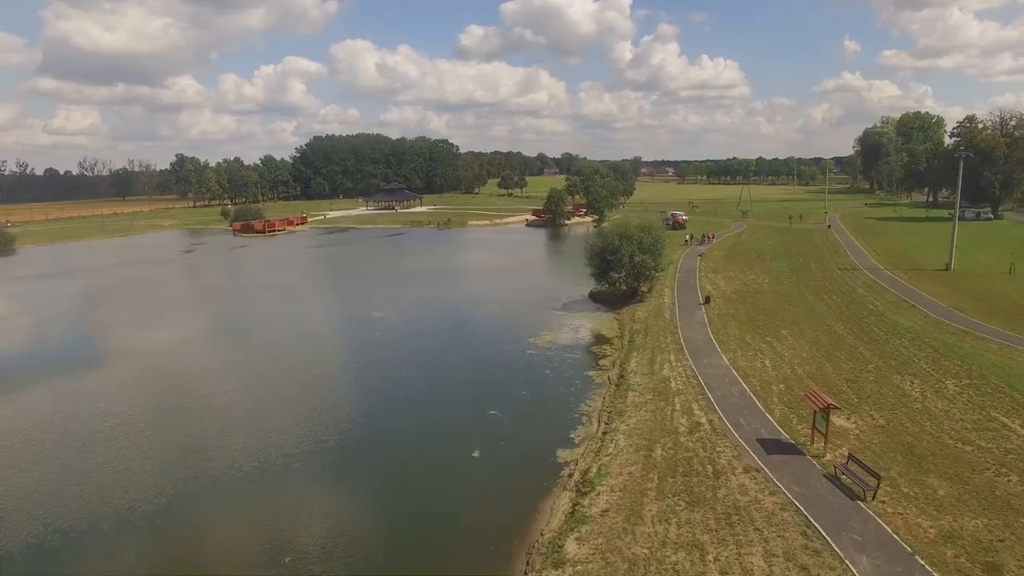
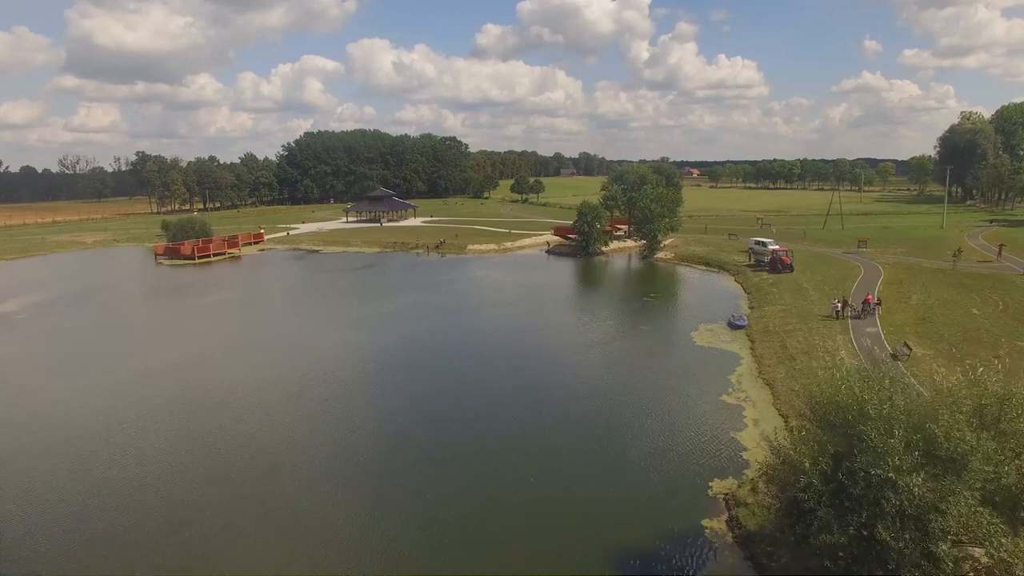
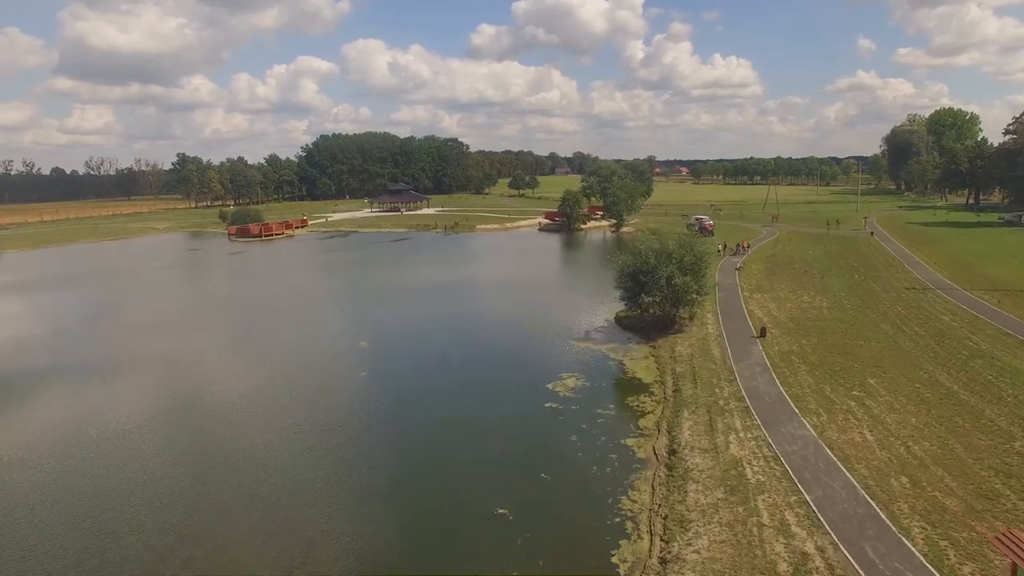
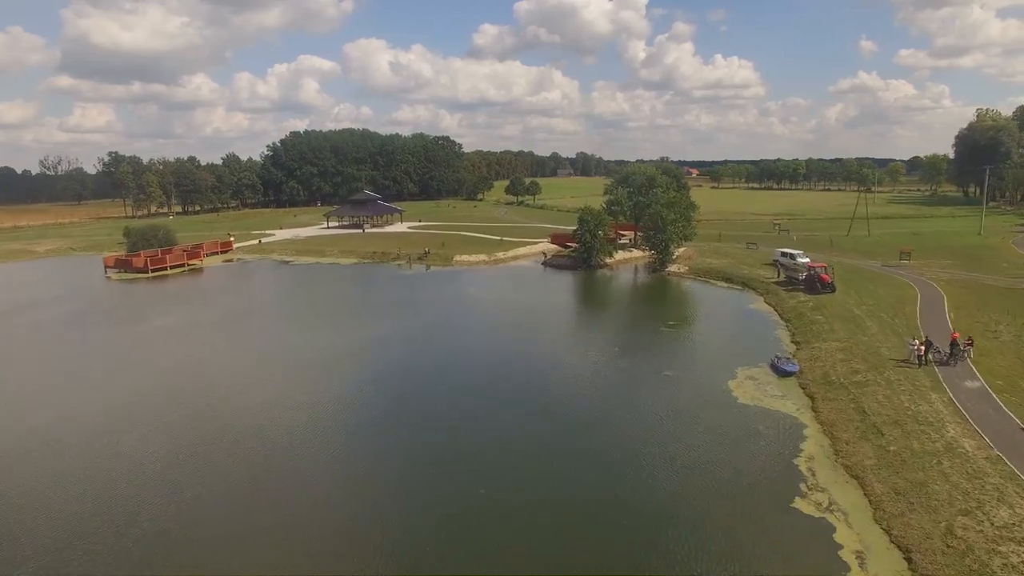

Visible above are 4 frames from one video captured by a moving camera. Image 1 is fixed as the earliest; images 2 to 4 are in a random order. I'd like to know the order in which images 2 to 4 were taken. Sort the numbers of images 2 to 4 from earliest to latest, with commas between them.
3, 2, 4
